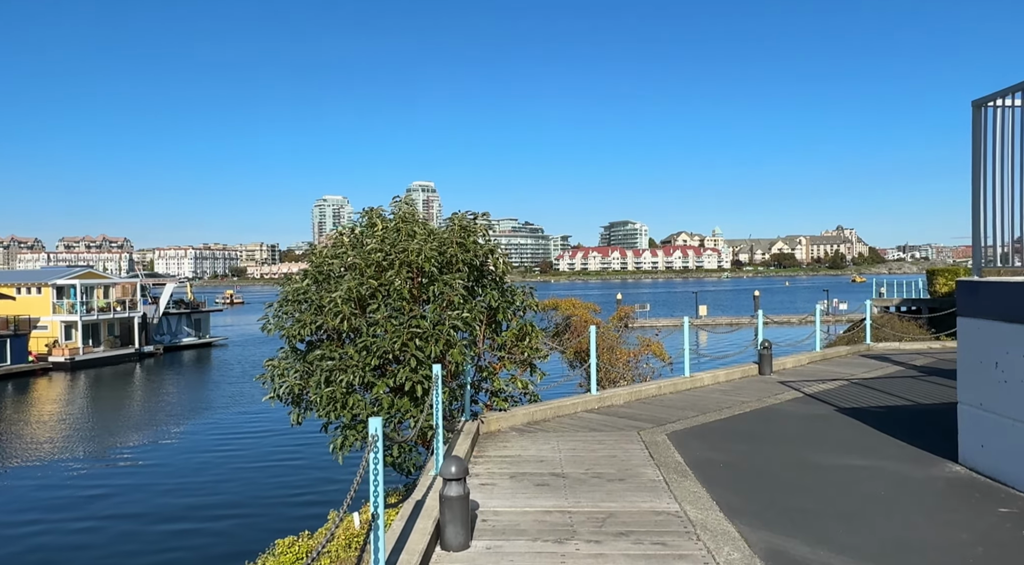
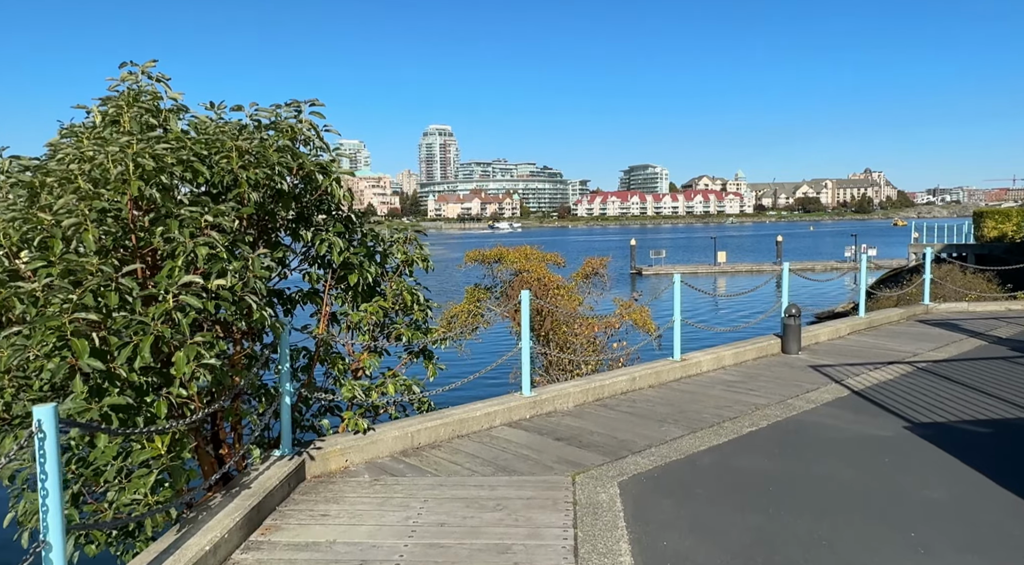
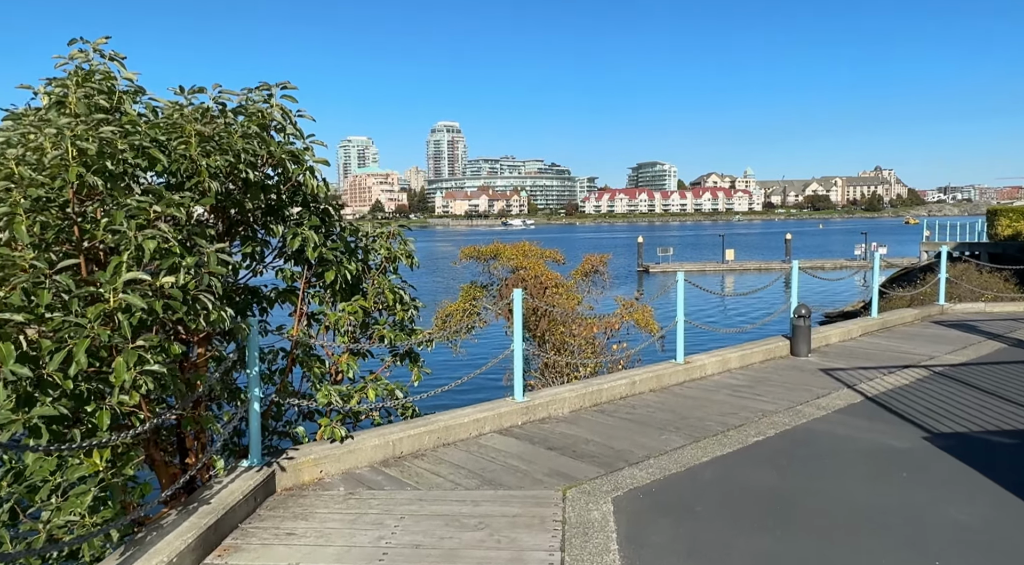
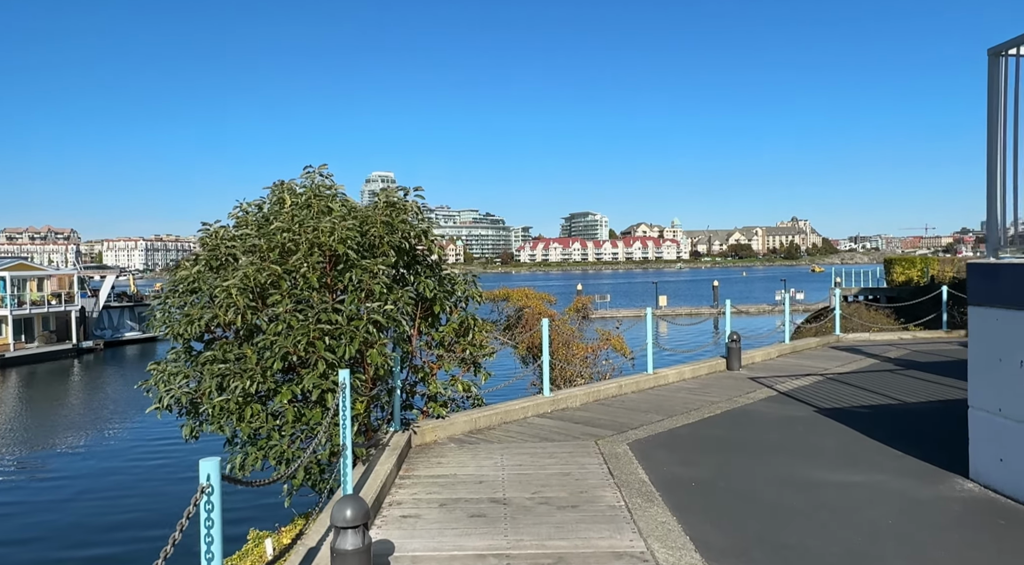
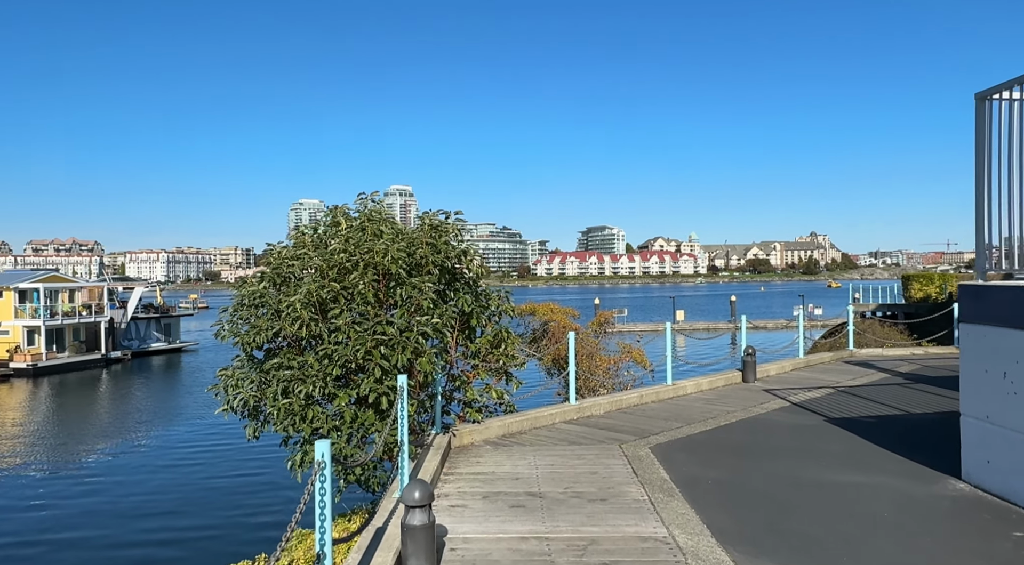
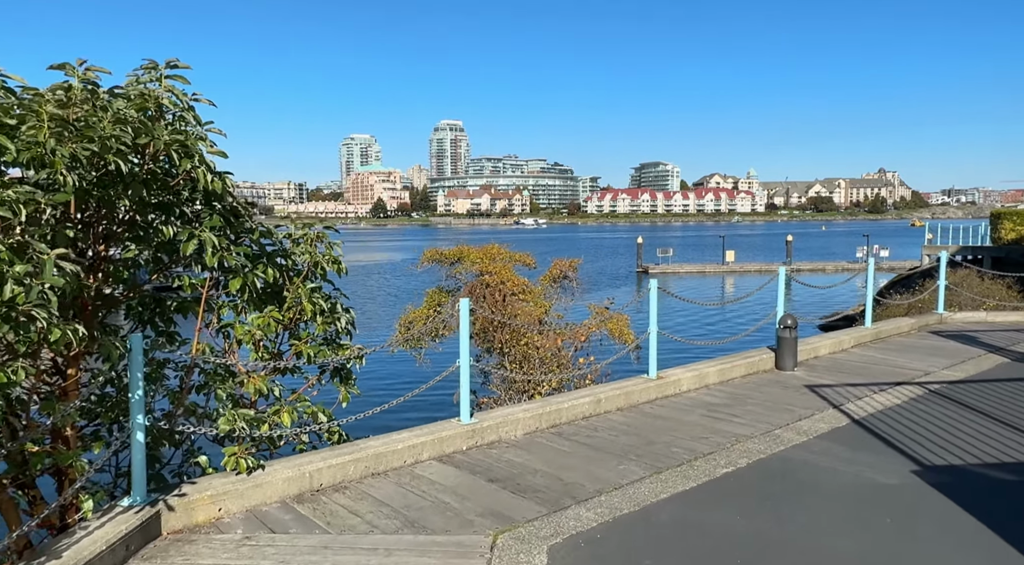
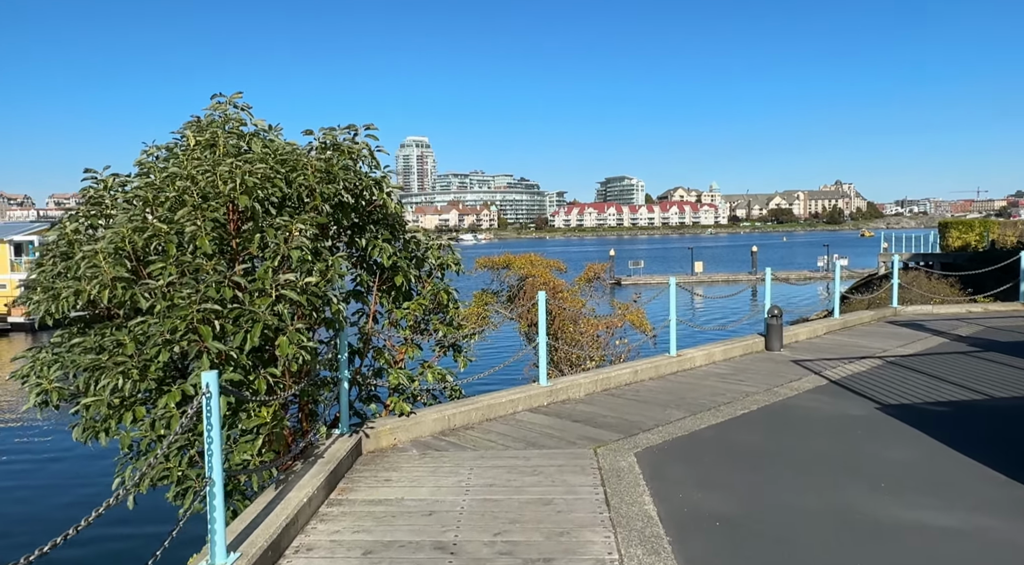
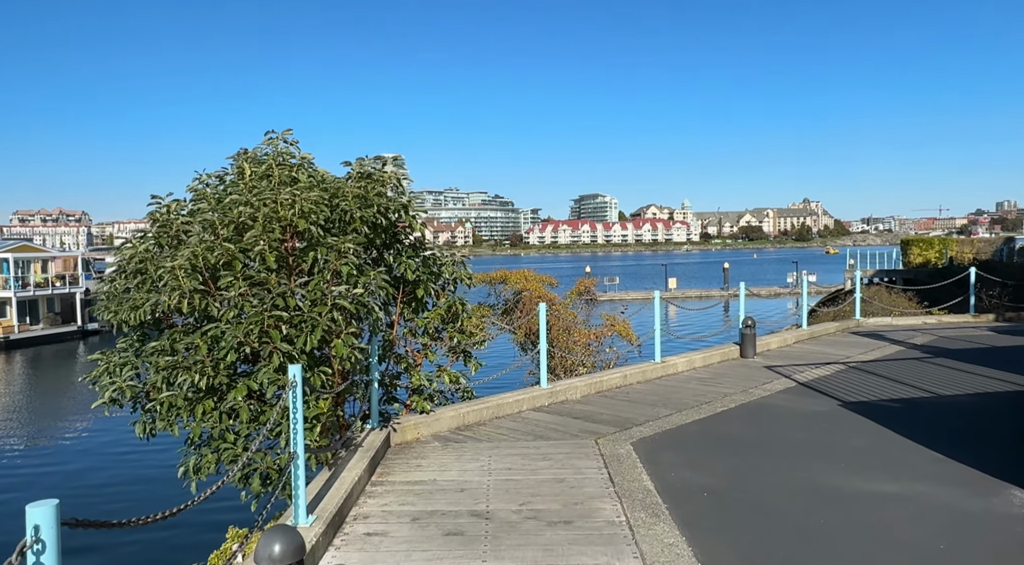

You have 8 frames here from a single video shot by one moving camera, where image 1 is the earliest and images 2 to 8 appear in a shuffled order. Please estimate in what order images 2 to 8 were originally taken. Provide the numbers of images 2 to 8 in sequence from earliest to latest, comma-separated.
5, 4, 8, 7, 2, 3, 6
